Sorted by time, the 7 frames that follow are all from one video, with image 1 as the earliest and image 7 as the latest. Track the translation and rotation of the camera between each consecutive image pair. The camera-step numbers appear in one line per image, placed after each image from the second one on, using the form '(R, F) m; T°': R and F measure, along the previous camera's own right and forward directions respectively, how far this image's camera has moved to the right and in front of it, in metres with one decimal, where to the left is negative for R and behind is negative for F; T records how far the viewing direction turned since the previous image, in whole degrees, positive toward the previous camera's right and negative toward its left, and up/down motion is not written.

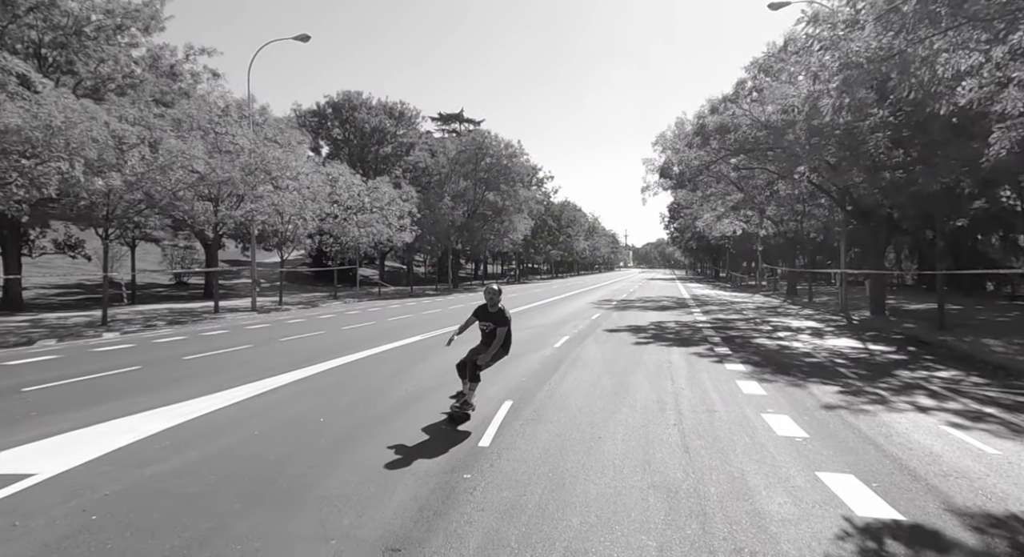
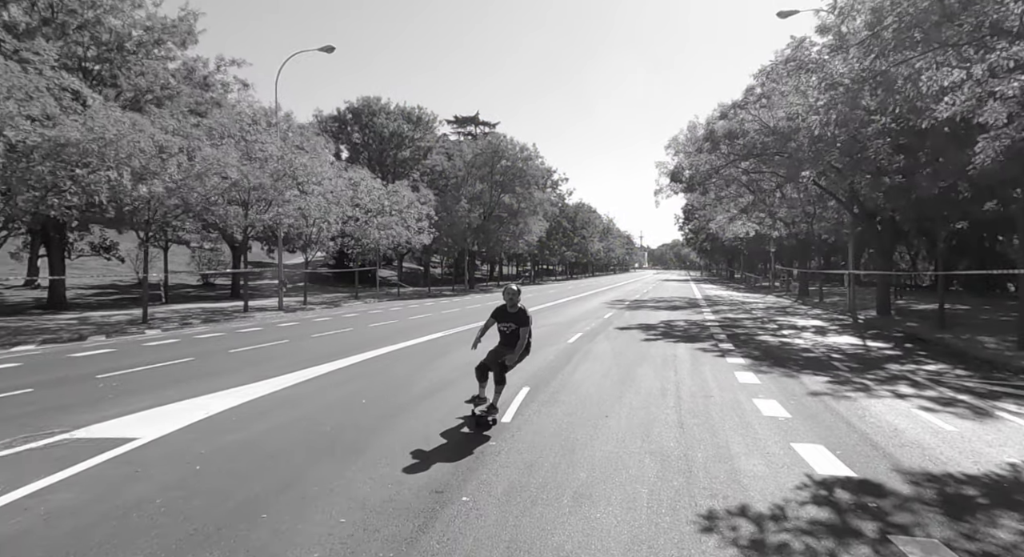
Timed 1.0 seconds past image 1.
(0.0, -0.9) m; -1°
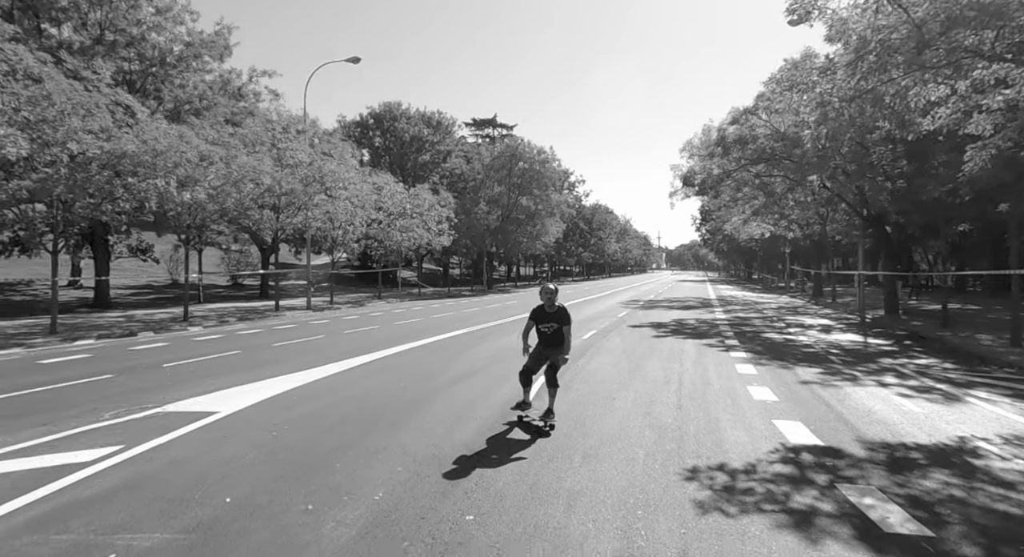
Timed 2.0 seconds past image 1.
(0.0, -1.0) m; -2°
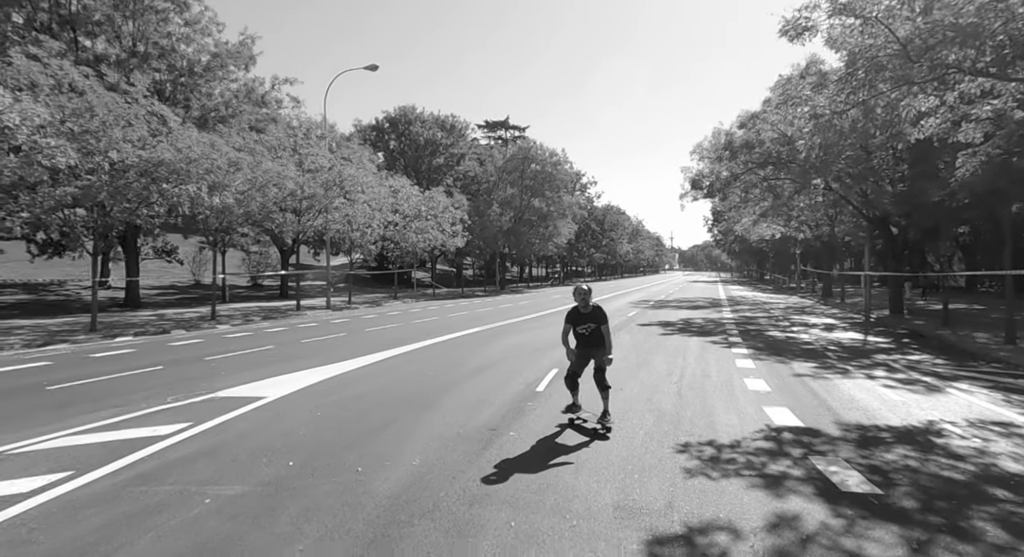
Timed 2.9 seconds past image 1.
(0.0, -0.8) m; -1°
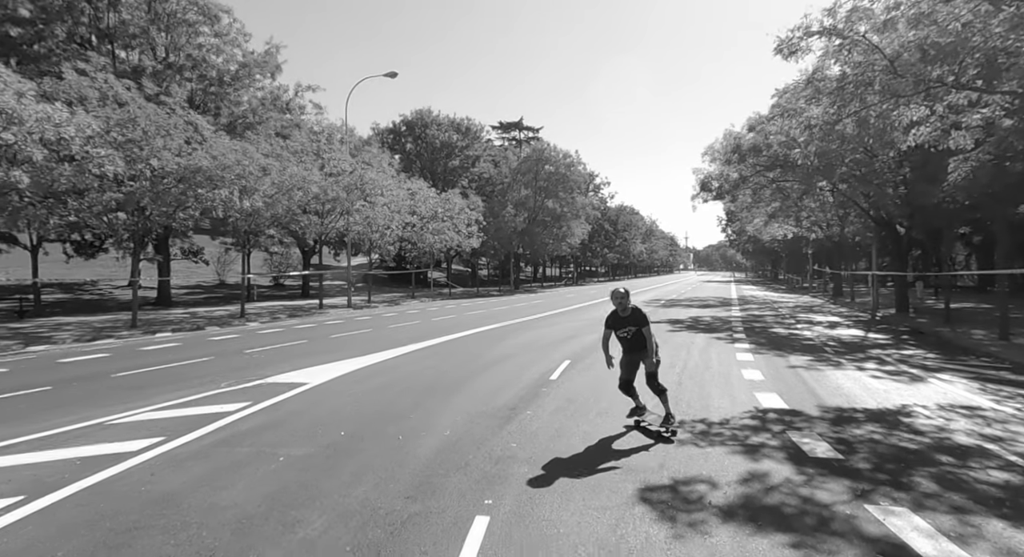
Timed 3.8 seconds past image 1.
(0.0, -0.9) m; -1°
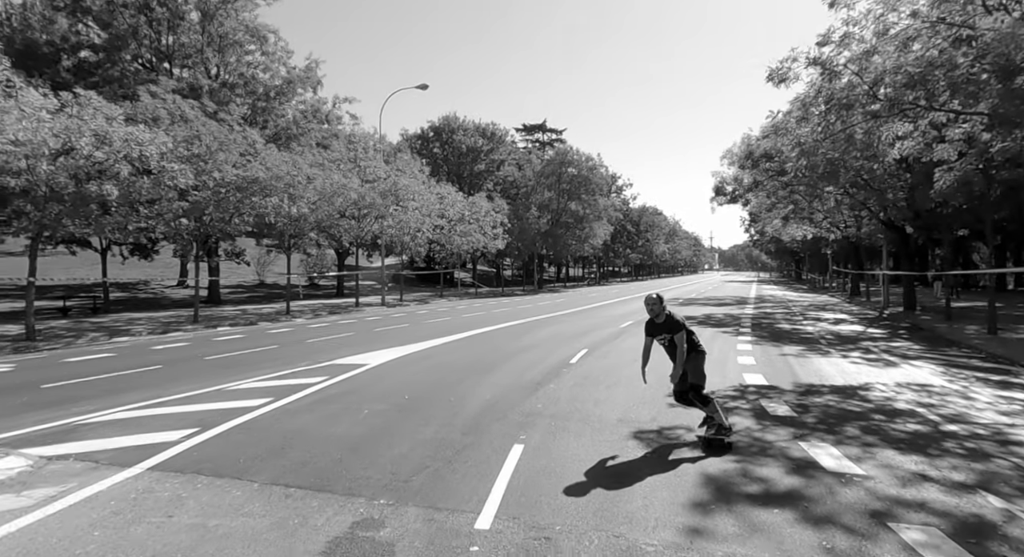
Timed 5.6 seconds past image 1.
(0.0, -1.7) m; -2°
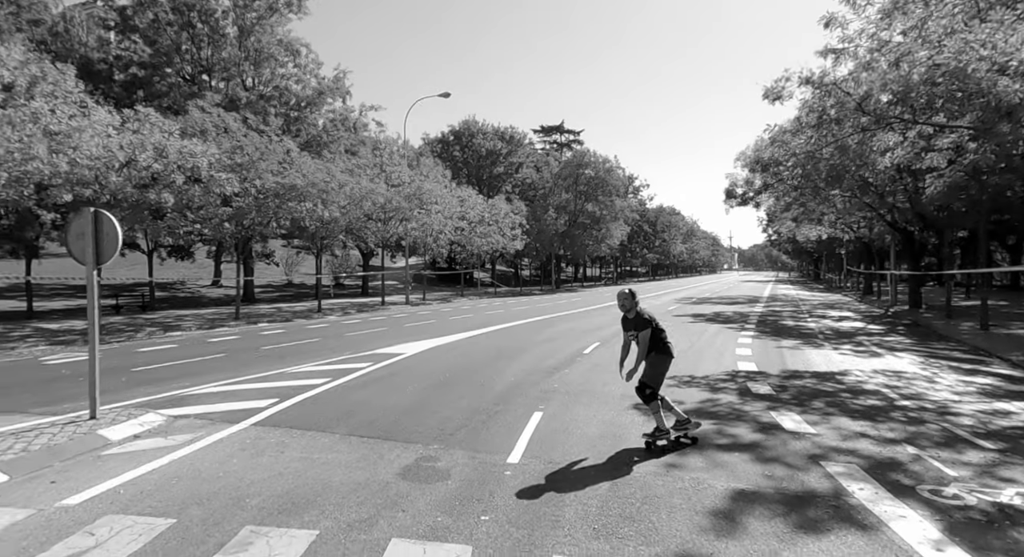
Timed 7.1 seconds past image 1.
(0.0, -1.3) m; -2°
